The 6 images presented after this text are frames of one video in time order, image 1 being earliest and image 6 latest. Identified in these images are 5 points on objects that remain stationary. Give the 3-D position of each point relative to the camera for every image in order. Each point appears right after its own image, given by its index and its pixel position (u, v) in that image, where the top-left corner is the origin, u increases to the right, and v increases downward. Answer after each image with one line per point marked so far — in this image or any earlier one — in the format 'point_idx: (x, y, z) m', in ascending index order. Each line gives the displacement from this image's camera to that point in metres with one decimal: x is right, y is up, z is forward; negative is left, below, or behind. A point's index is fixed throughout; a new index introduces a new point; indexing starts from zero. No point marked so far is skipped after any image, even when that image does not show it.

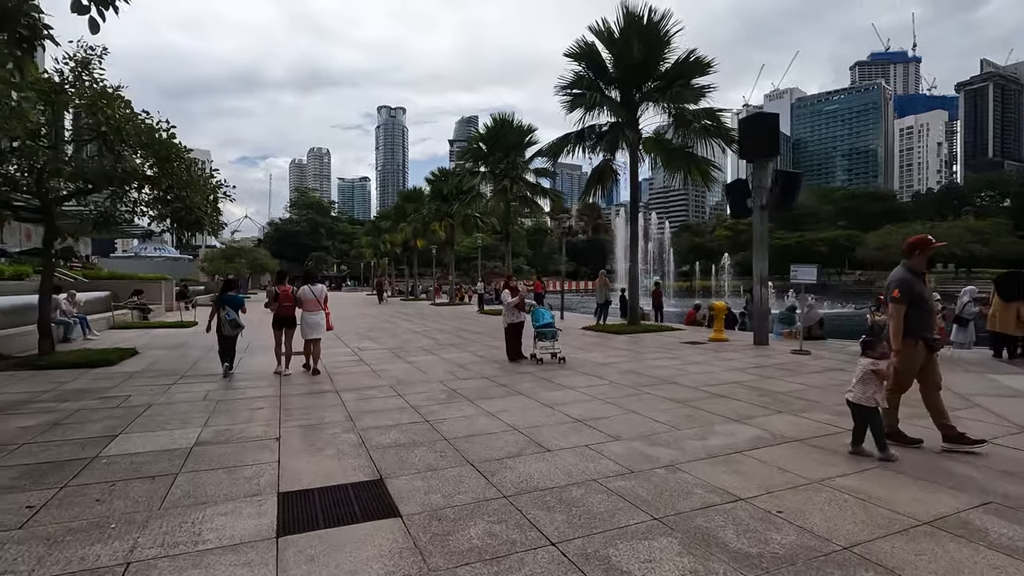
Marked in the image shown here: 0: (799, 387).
0: (+4.2, -1.4, +7.8) m
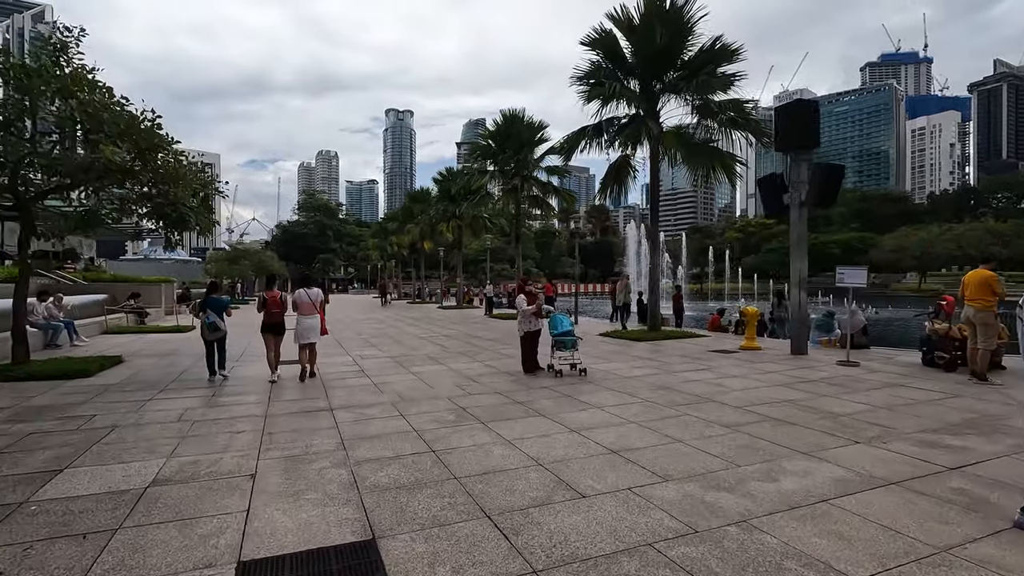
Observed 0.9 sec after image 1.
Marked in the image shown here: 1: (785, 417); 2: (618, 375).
0: (+4.4, -1.5, +6.8) m
1: (+3.2, -1.5, +6.4) m
2: (+1.9, -1.5, +9.4) m
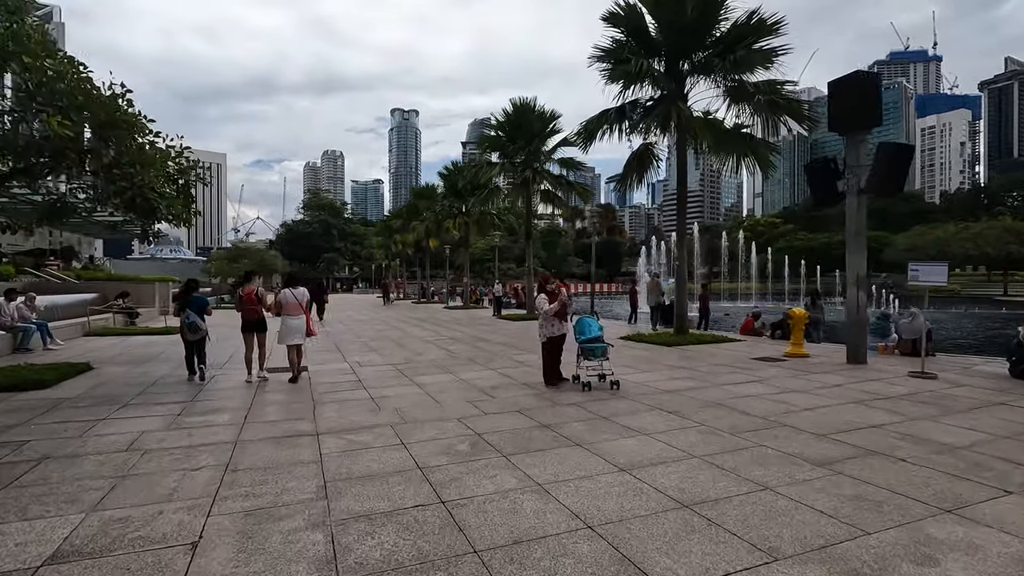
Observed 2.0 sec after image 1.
0: (+4.7, -1.5, +5.4) m
1: (+3.5, -1.5, +5.0) m
2: (+2.2, -1.5, +8.0) m
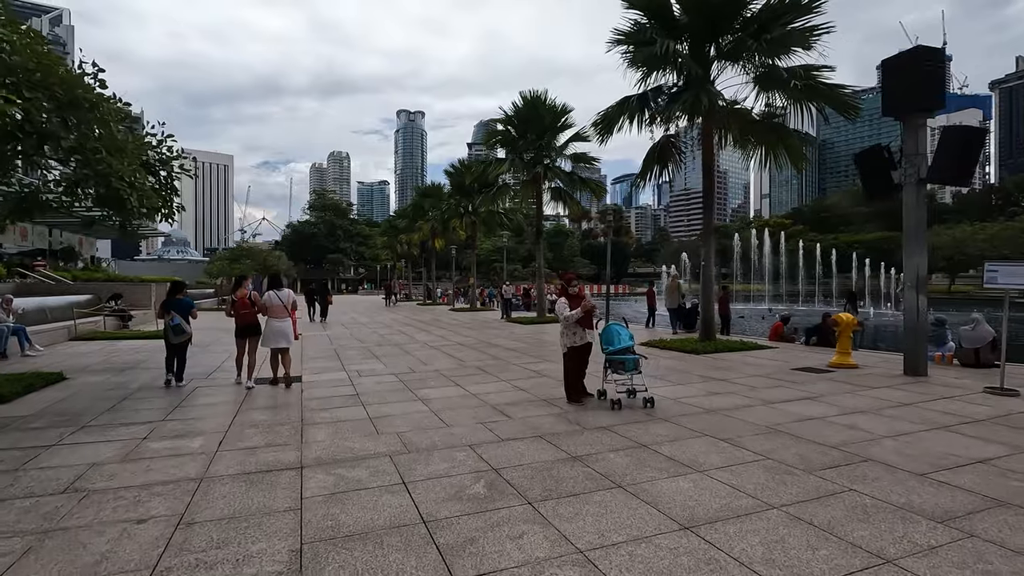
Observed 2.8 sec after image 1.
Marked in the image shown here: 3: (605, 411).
0: (+4.9, -1.5, +4.3) m
1: (+3.7, -1.6, +4.0) m
2: (+2.4, -1.5, +7.0) m
3: (+1.2, -1.6, +6.8) m
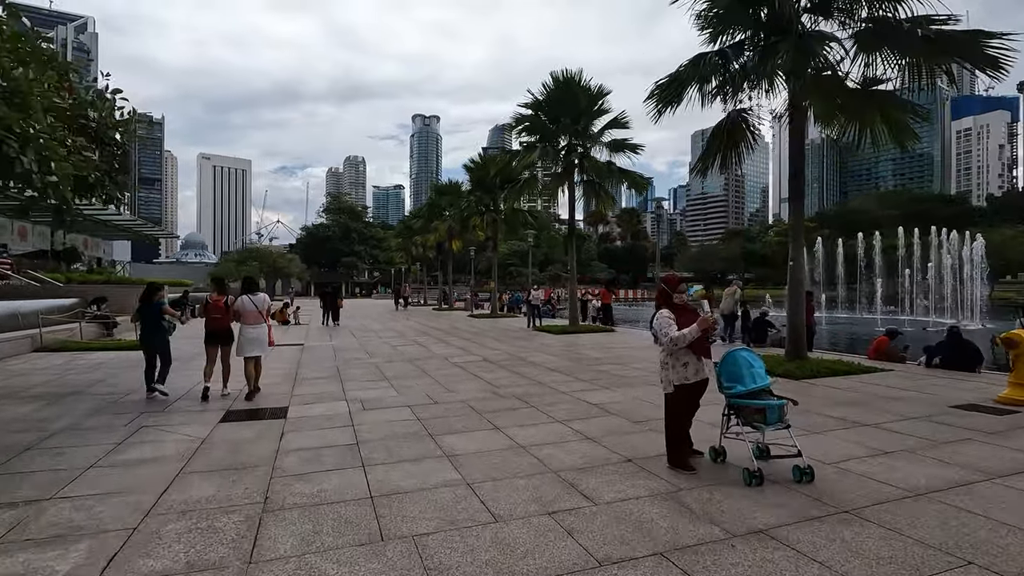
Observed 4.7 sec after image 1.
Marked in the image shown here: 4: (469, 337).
0: (+5.5, -1.6, +1.7) m
1: (+4.3, -1.6, +1.4) m
2: (+3.1, -1.6, +4.5) m
3: (+1.9, -1.6, +4.3) m
4: (-1.4, -1.6, +17.9) m
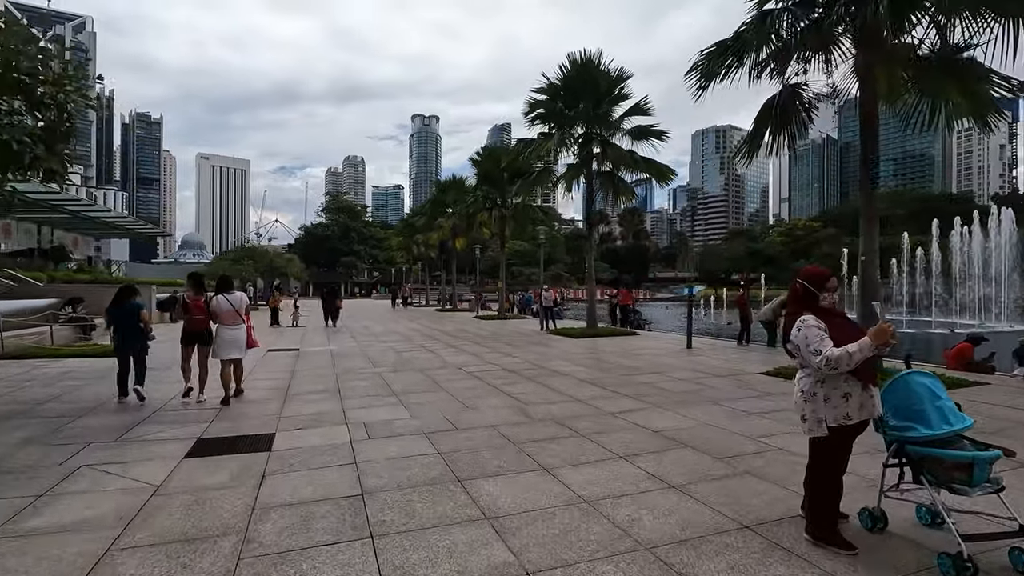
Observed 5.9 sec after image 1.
0: (+6.0, -1.6, +0.3) m
1: (+4.8, -1.6, -0.1) m
2: (+3.5, -1.6, +3.0) m
3: (+2.3, -1.6, +2.8) m
4: (-1.0, -1.6, +16.4) m
